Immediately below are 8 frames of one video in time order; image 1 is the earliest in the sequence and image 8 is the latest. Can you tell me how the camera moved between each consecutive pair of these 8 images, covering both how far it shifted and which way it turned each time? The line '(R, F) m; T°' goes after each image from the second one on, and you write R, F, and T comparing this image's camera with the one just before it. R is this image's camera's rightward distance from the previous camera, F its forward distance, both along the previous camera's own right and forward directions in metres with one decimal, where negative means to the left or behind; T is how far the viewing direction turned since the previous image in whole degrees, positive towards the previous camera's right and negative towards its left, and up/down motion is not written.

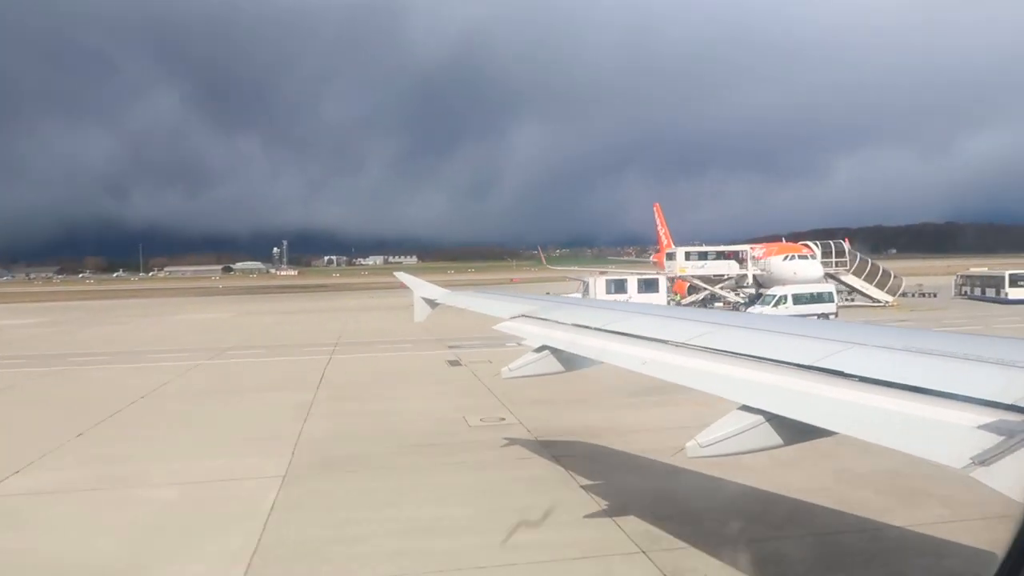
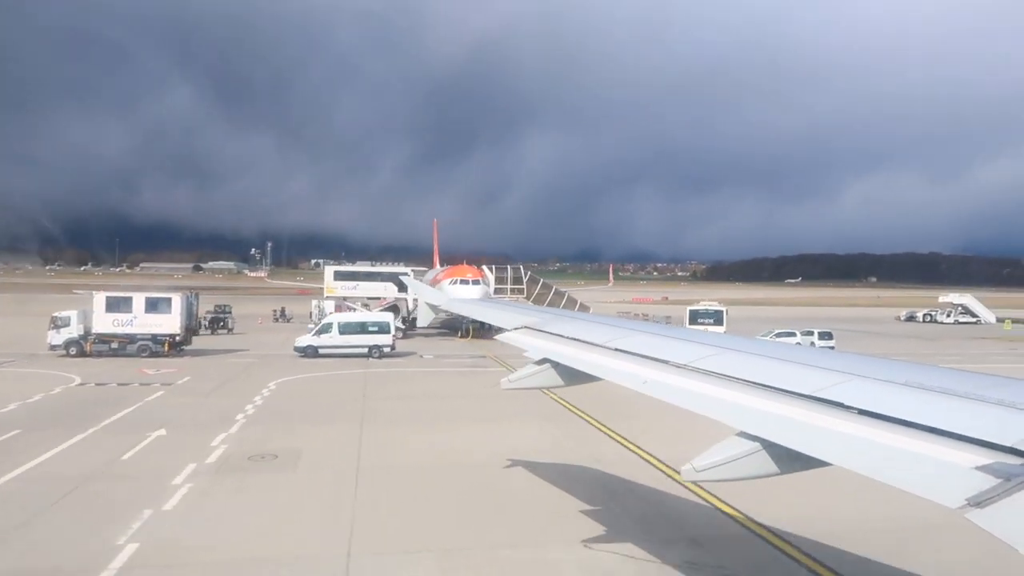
(+4.8, +0.7) m; 0°
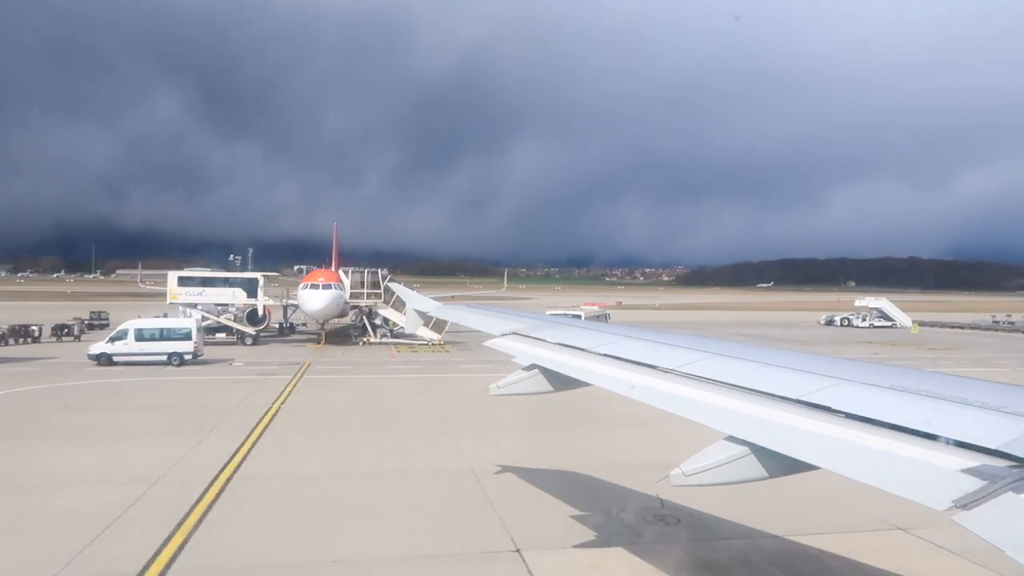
(+3.4, +0.6) m; +1°
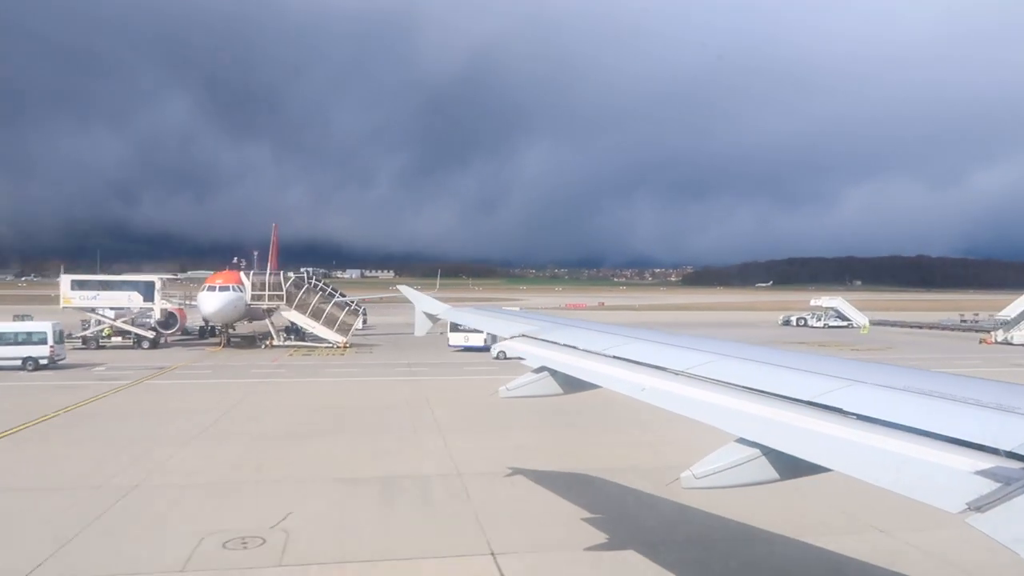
(+2.7, +0.5) m; -1°
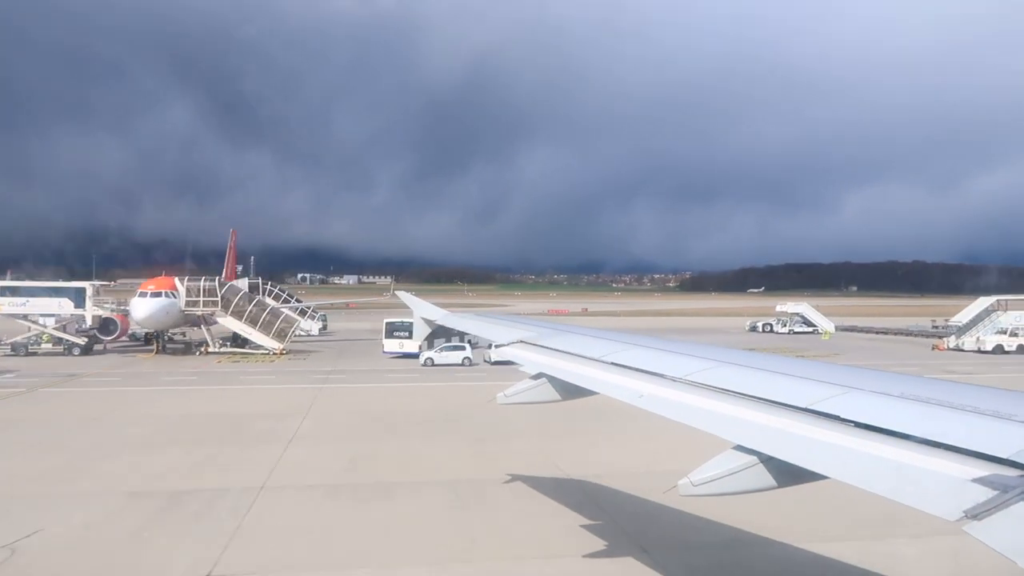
(+1.6, +0.2) m; 0°
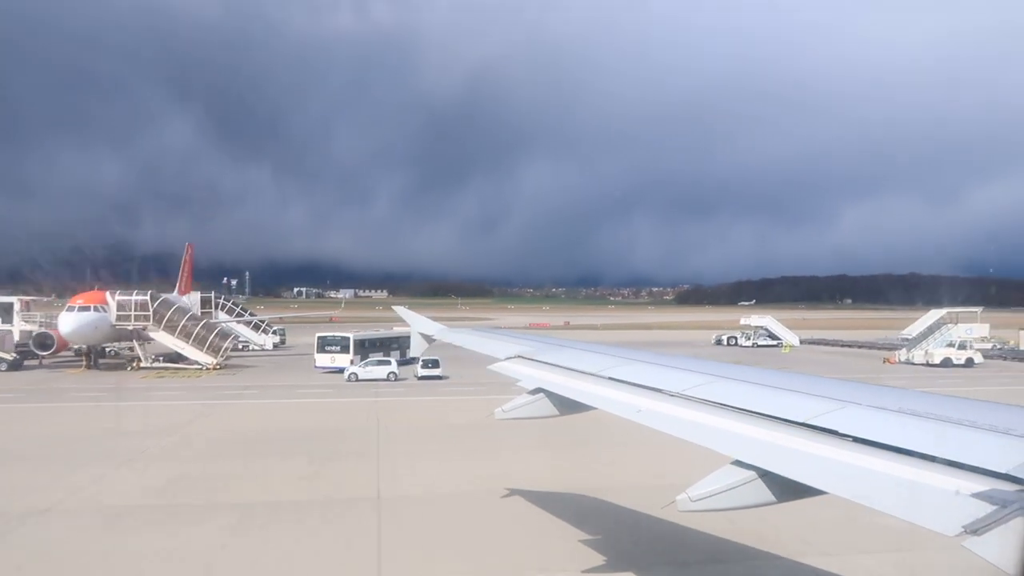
(+1.5, +0.2) m; 0°
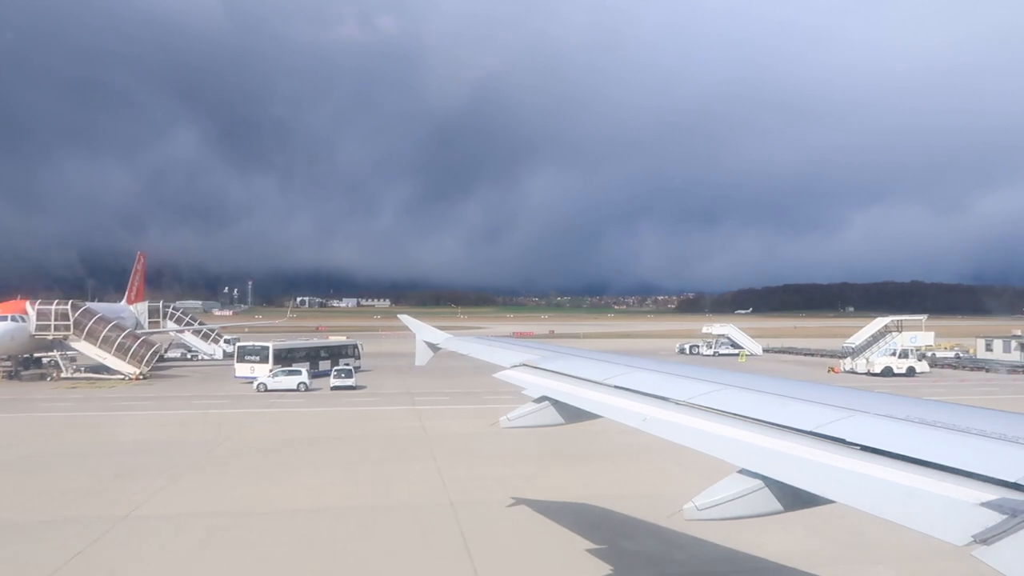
(+2.0, +0.3) m; -1°
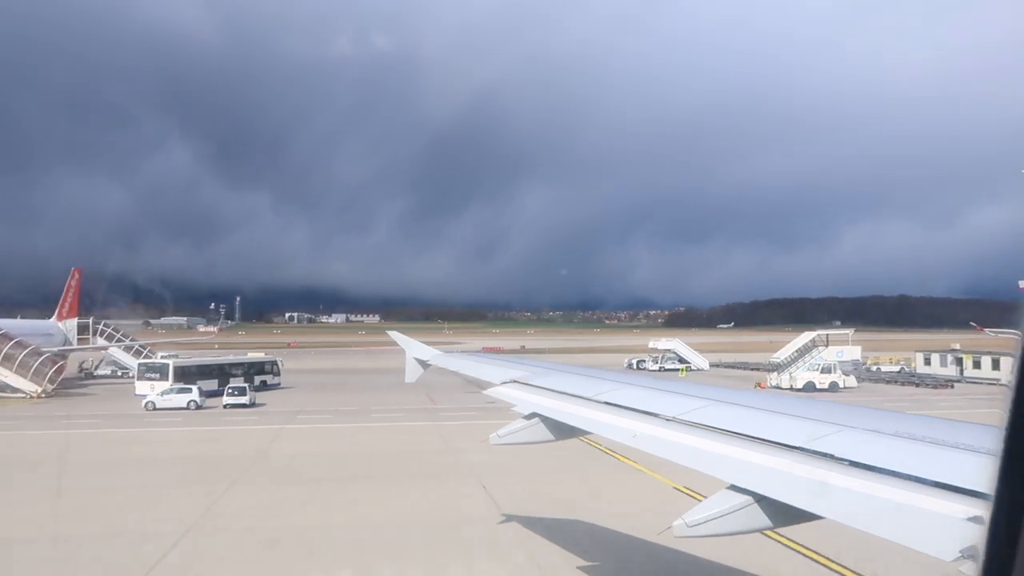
(+1.9, +0.3) m; 0°
